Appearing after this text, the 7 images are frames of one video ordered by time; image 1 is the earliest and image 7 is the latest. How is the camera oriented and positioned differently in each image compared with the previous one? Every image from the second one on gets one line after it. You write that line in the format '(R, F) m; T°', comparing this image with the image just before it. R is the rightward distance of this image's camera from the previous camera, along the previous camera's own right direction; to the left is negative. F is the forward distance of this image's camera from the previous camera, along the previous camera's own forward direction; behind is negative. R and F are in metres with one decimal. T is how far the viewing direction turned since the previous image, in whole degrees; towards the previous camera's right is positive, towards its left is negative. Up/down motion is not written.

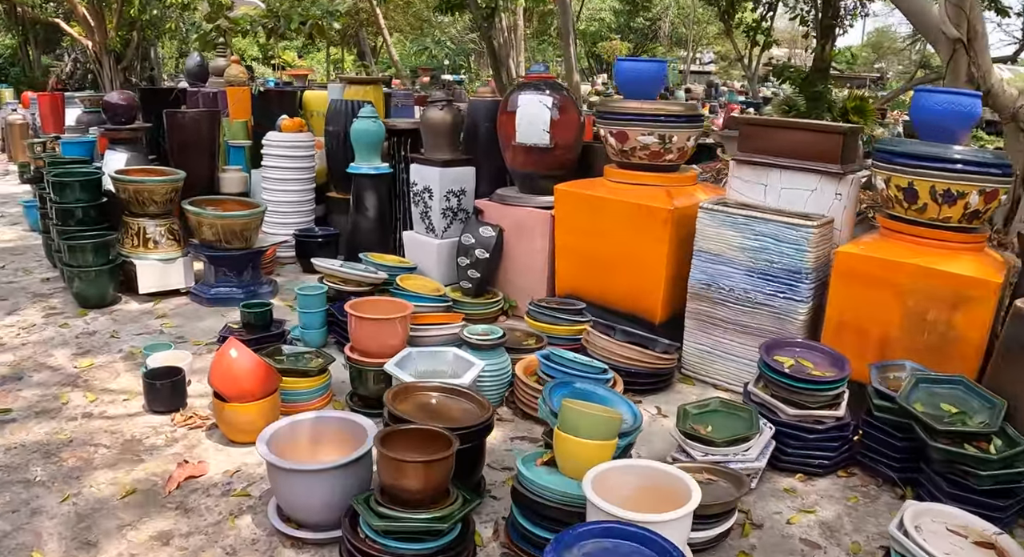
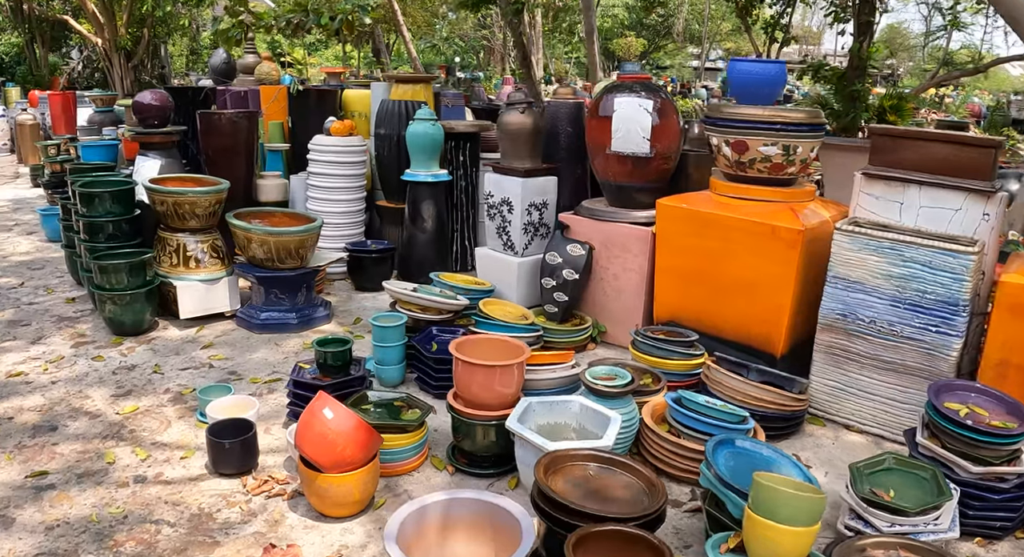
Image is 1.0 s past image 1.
(-0.5, +0.5) m; 0°
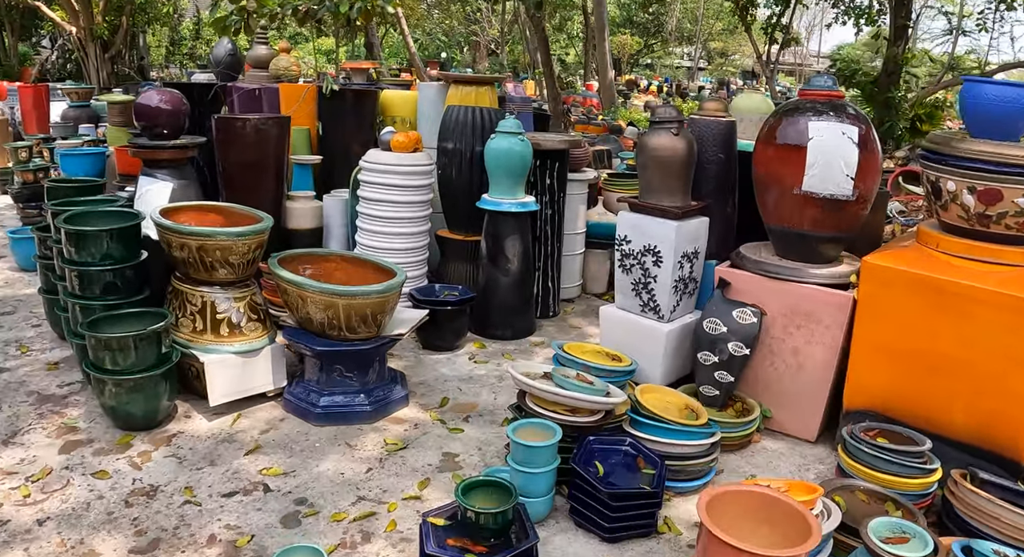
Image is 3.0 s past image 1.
(-0.7, +0.9) m; +2°
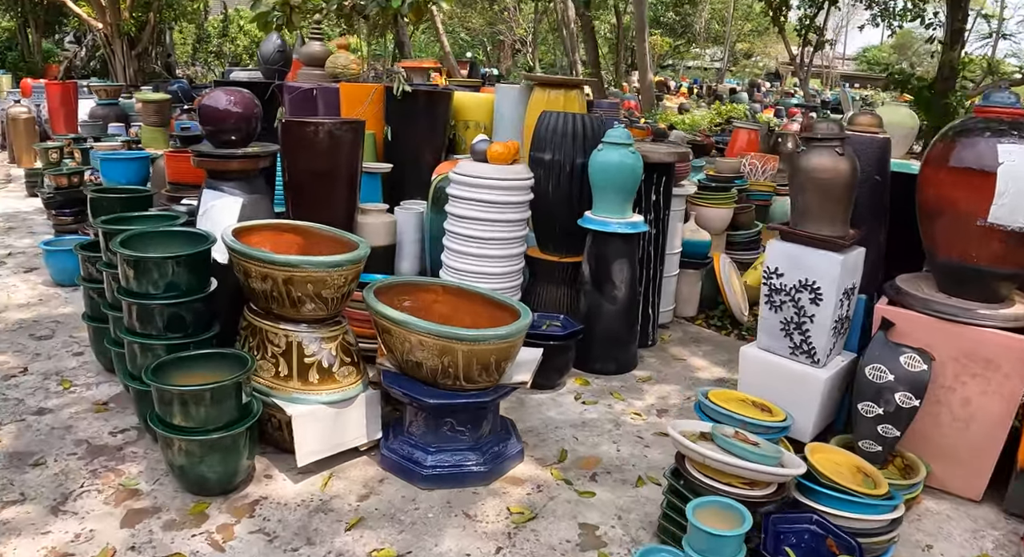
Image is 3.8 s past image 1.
(-0.4, +0.4) m; -1°
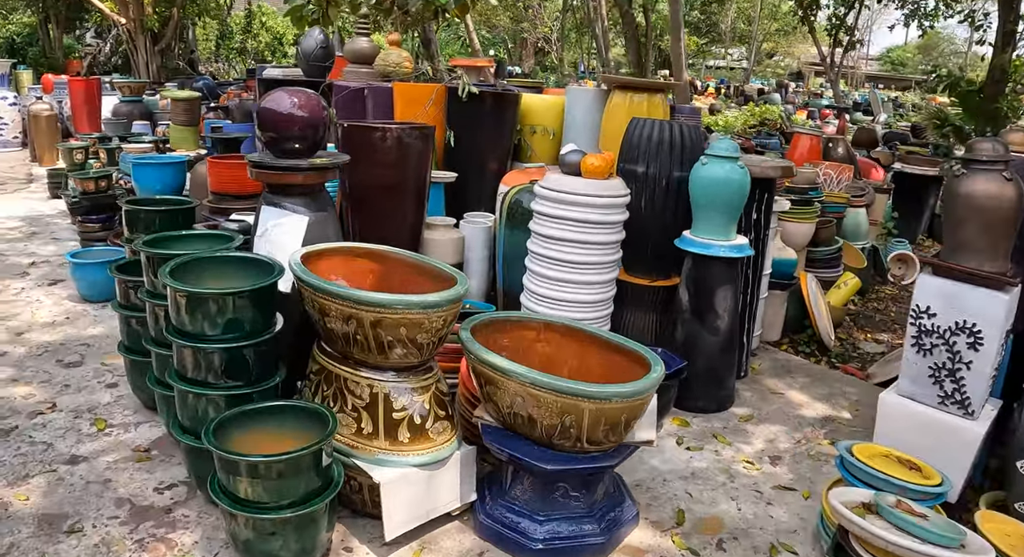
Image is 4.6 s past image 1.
(-0.3, +0.4) m; -1°
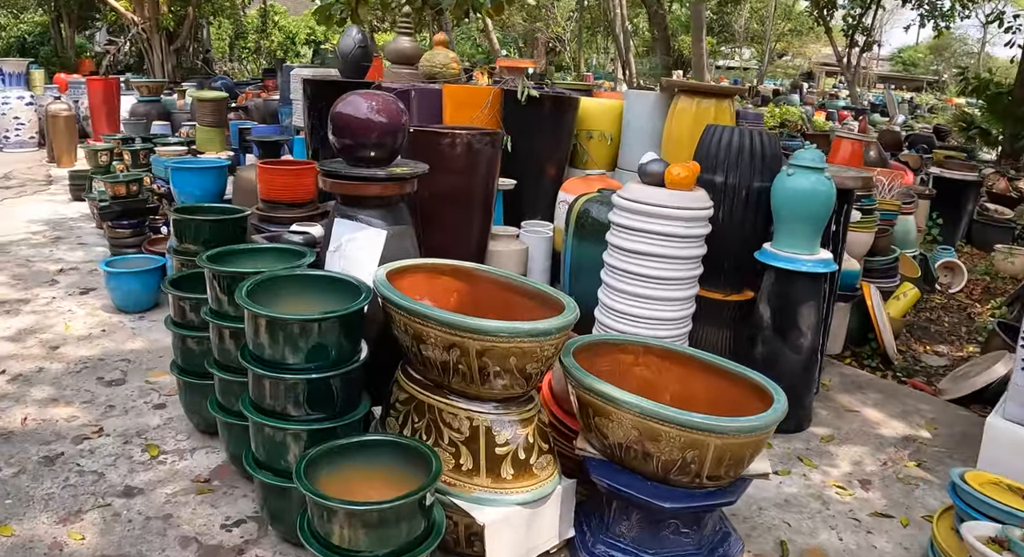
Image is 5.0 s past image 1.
(-0.3, +0.2) m; 0°
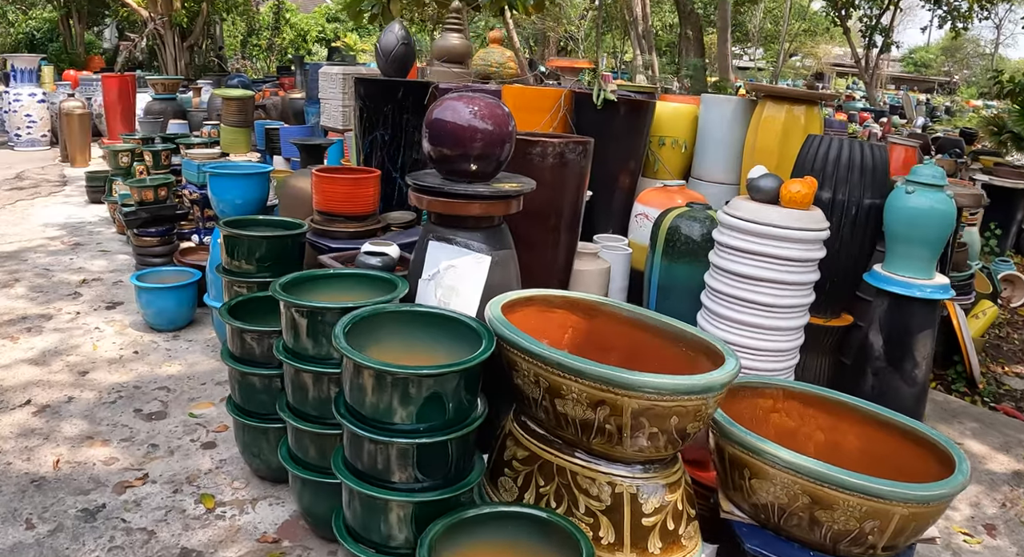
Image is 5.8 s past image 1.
(-0.3, +0.3) m; 0°
